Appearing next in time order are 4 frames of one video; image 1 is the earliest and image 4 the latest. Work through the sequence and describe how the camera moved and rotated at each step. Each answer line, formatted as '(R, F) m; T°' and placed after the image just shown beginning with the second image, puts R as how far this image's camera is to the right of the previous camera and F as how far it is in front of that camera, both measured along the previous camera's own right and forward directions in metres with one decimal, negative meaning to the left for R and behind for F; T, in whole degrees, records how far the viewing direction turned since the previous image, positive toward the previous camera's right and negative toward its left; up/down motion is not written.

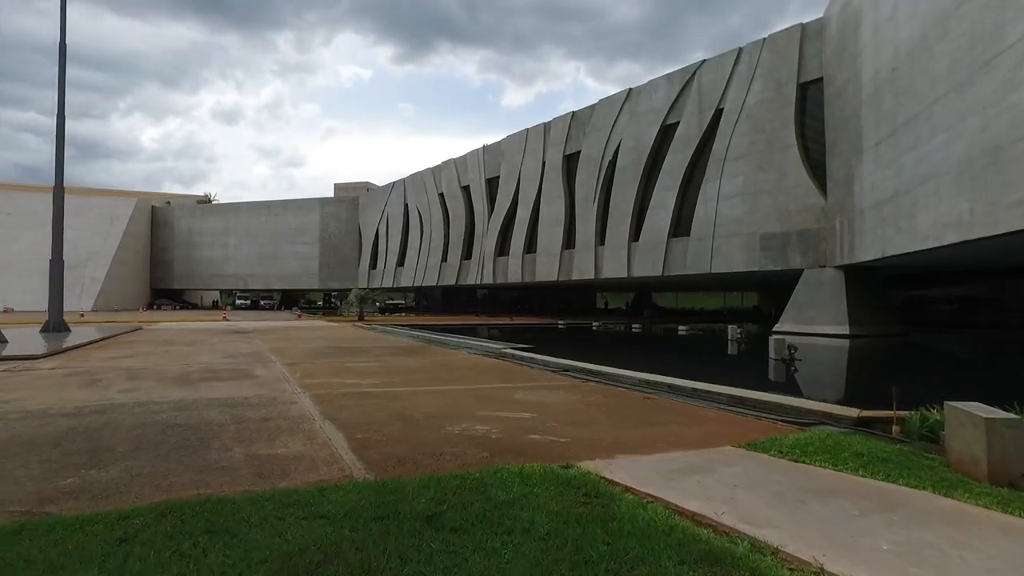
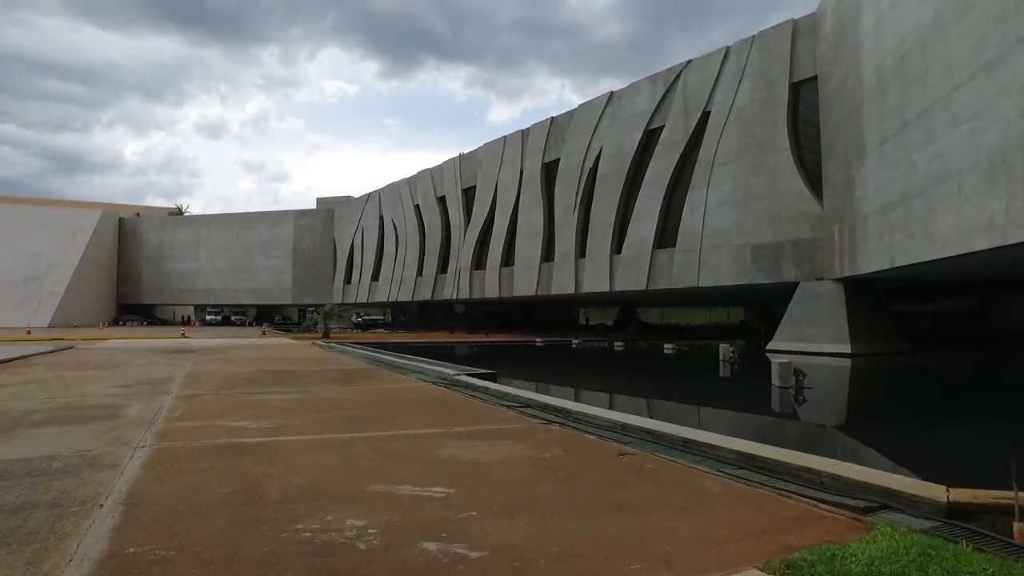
(+0.5, +1.9) m; +1°
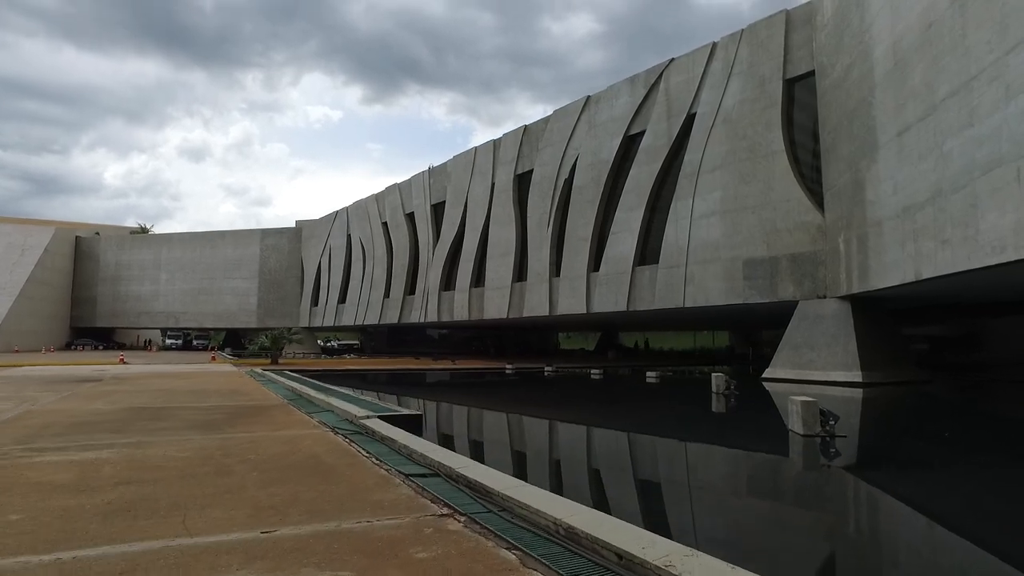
(+0.7, +2.6) m; +2°
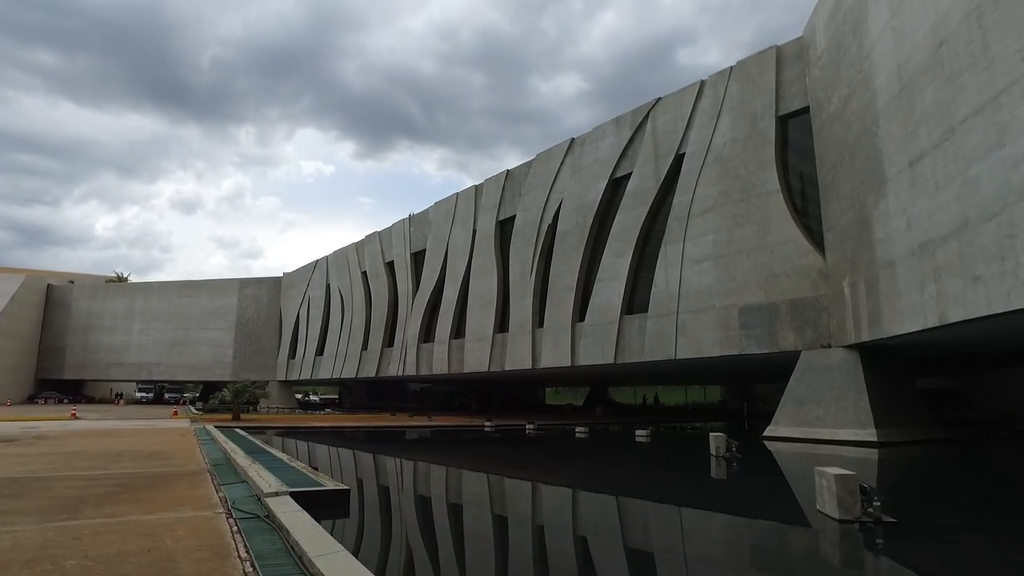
(+0.4, +1.5) m; +1°
